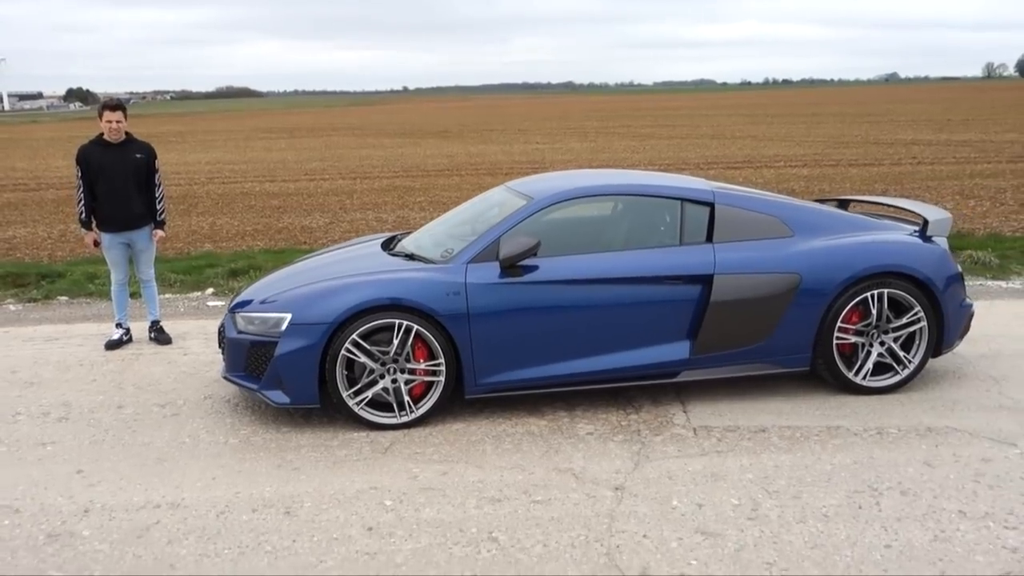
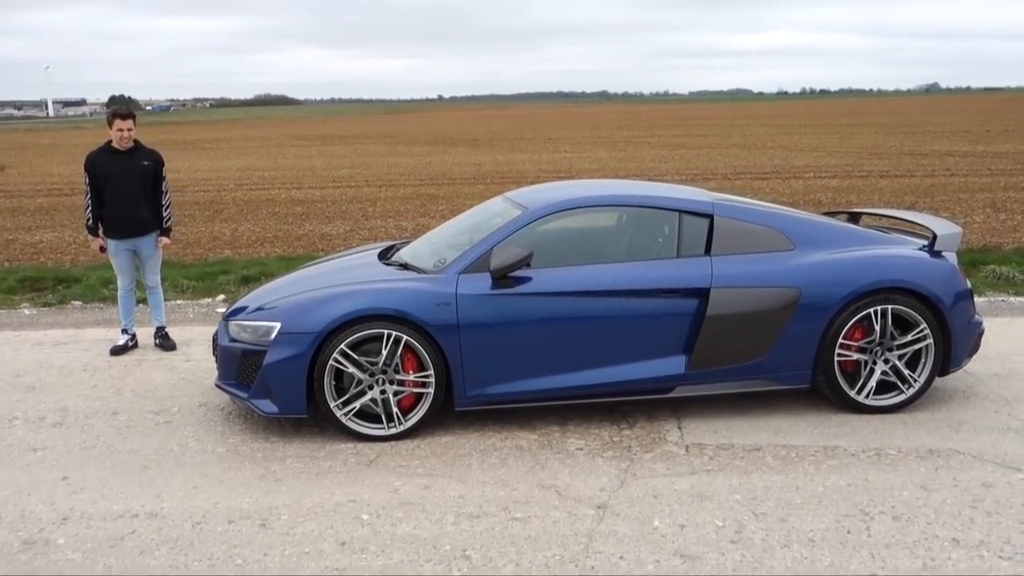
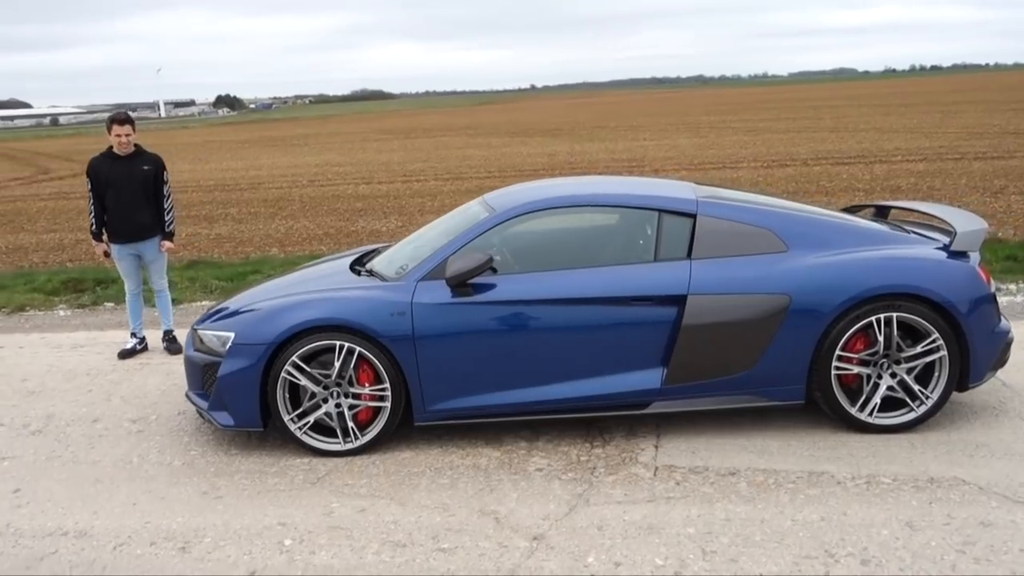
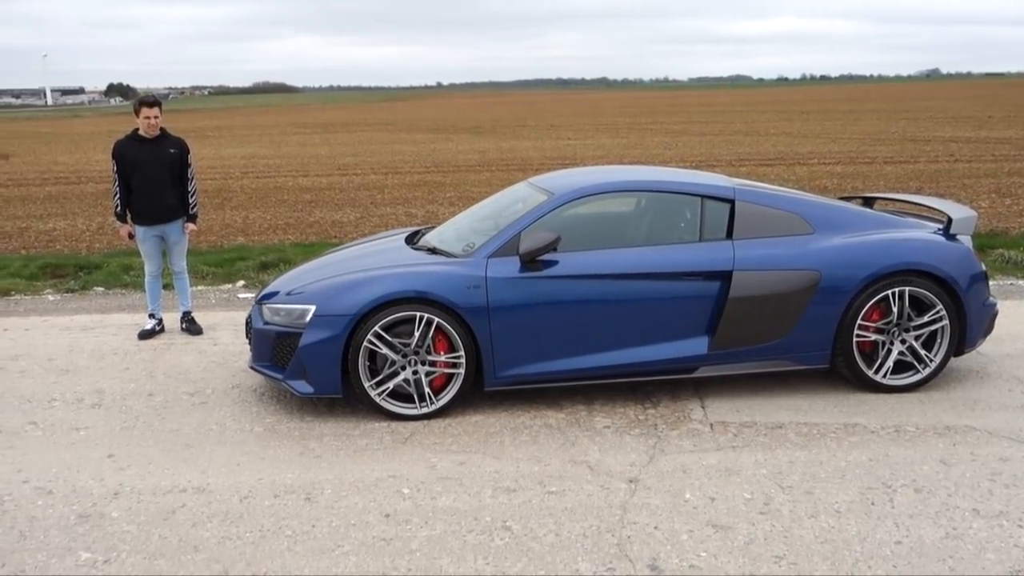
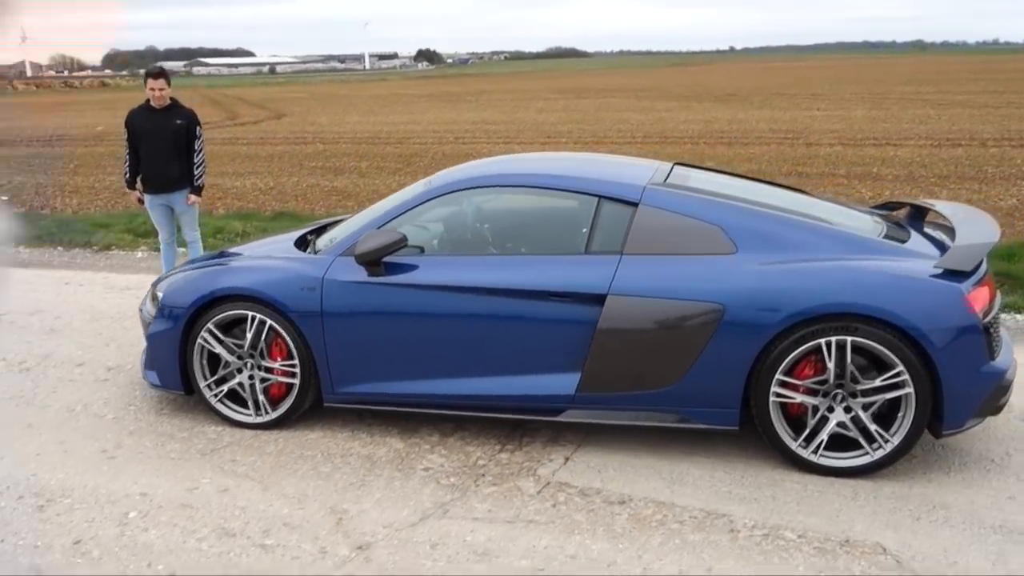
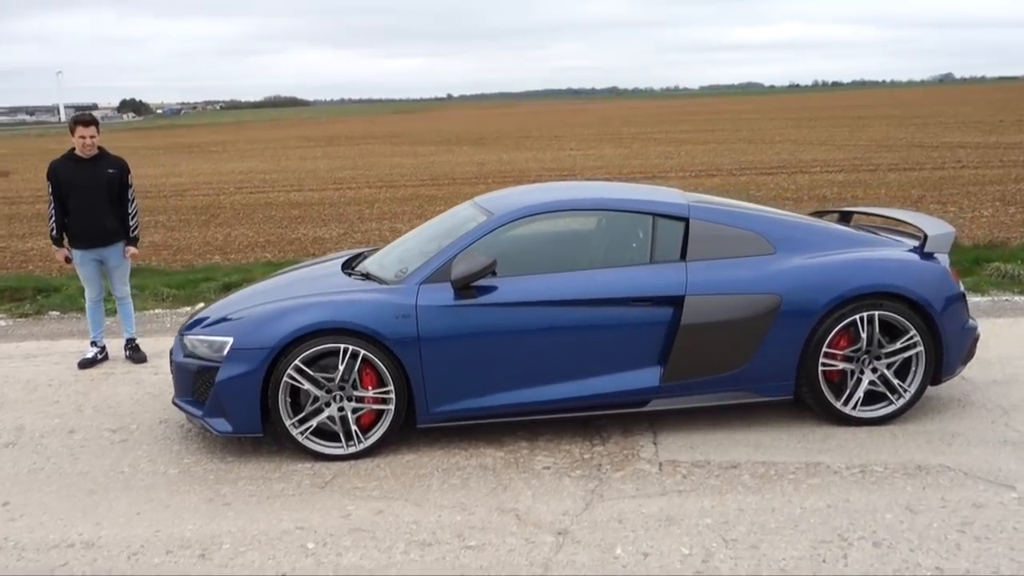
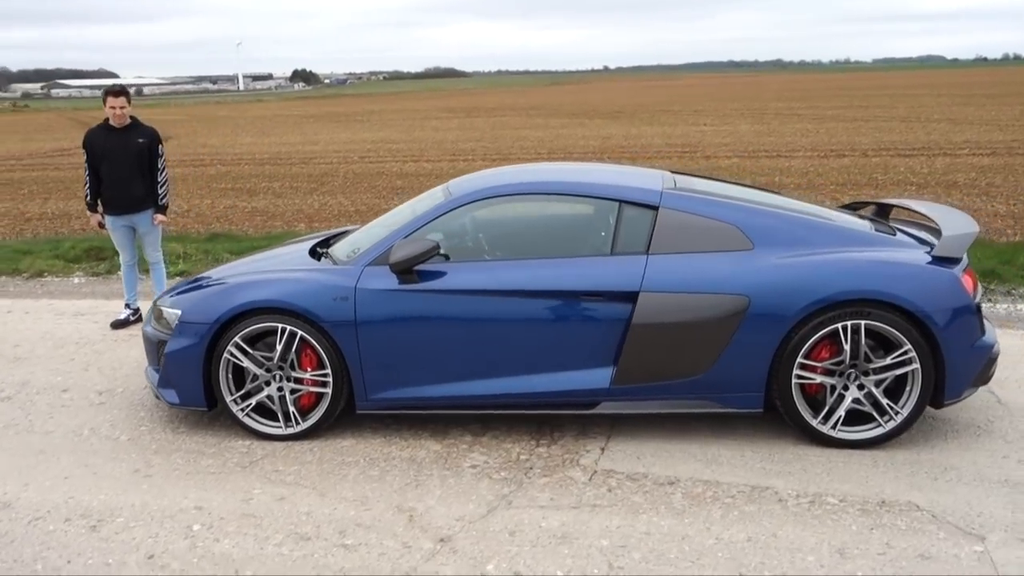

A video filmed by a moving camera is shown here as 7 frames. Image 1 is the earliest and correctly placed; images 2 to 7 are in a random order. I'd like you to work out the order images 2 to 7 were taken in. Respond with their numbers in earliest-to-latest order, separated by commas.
4, 2, 6, 3, 7, 5
